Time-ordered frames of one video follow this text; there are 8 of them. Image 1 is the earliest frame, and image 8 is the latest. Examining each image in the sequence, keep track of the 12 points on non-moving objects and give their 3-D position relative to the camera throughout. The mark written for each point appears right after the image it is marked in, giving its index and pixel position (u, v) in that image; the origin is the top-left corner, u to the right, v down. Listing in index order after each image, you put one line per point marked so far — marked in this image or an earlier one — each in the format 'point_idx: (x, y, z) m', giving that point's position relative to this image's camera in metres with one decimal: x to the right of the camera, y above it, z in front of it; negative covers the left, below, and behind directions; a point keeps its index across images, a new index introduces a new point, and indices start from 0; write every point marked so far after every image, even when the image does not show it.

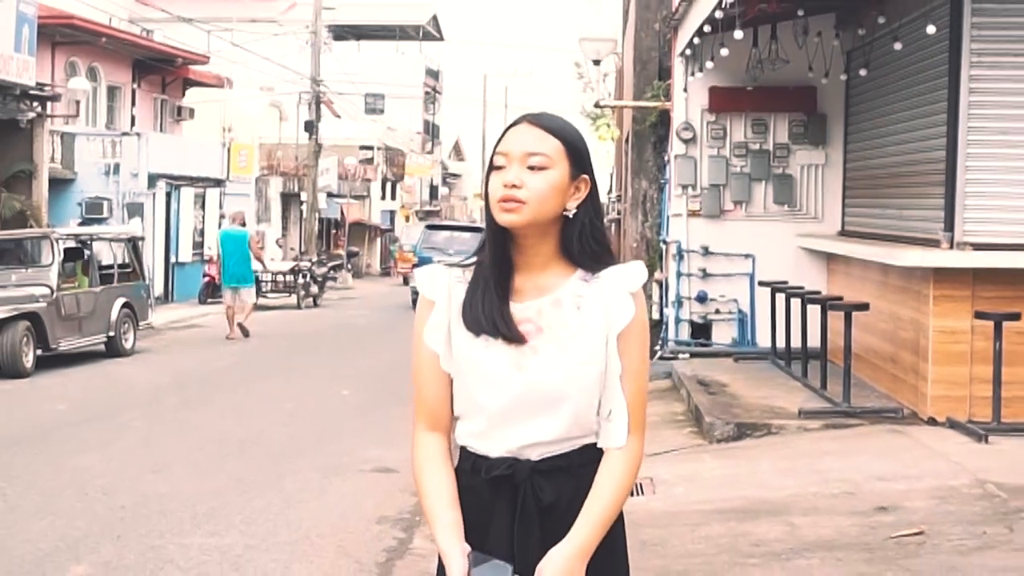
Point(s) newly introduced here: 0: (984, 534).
0: (+2.2, -1.2, +6.1) m
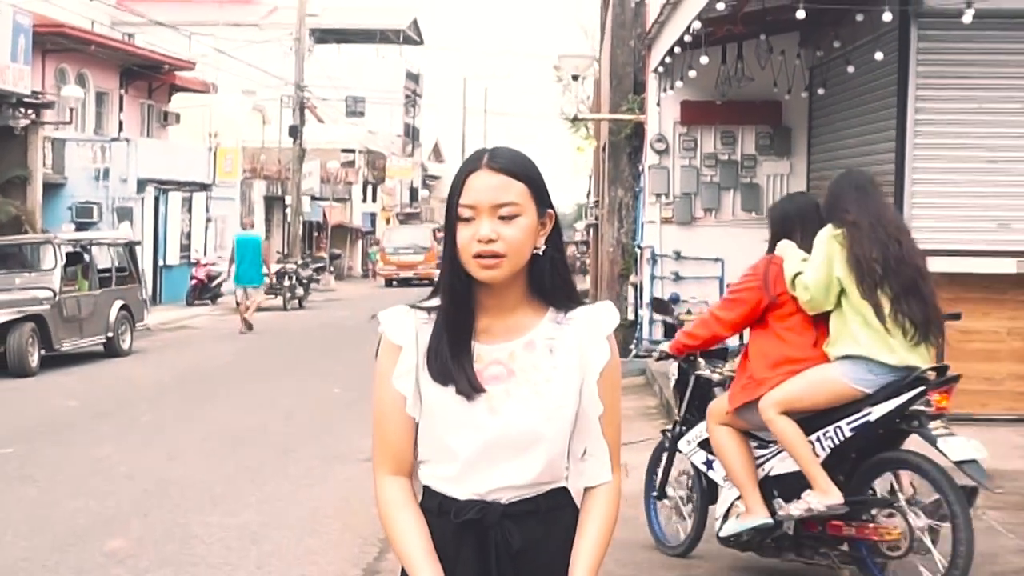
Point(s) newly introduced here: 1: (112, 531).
0: (+2.2, -1.2, +6.9) m
1: (-2.3, -1.4, +7.5) m
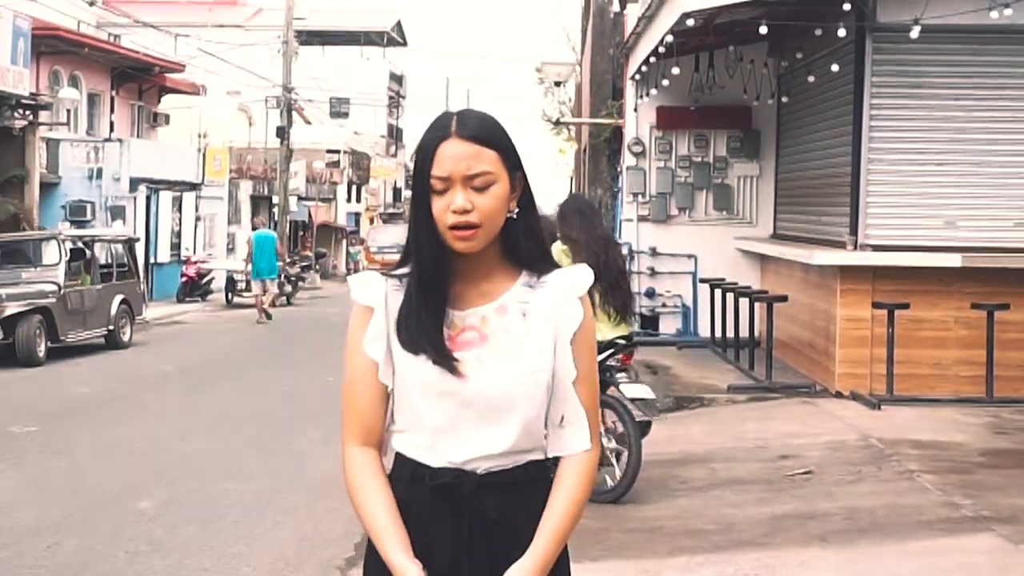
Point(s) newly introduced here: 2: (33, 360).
0: (+2.1, -1.1, +7.8) m
1: (-2.4, -1.3, +8.3) m
2: (-6.1, -0.9, +16.4) m
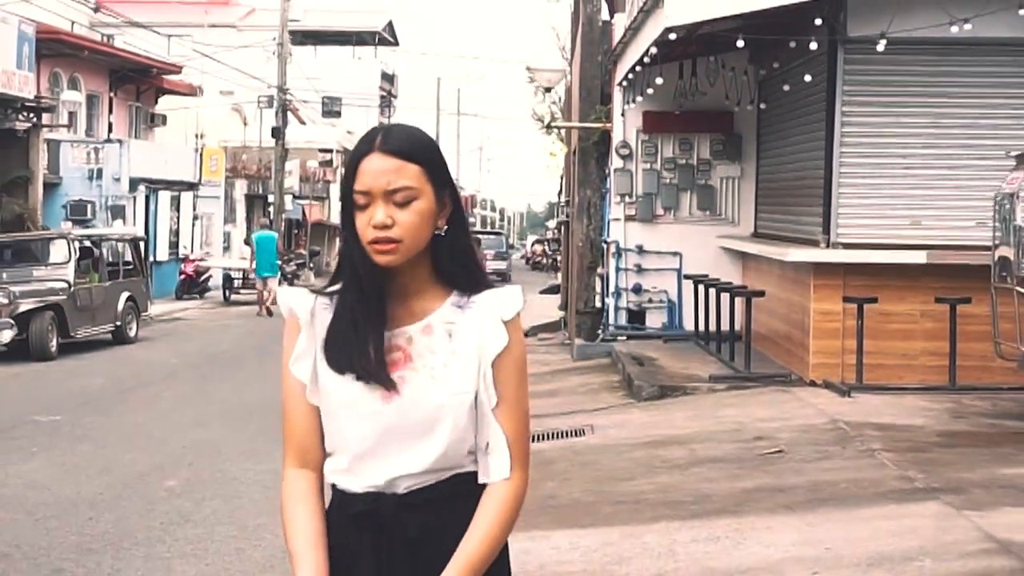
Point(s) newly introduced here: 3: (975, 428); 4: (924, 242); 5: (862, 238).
0: (+2.1, -1.1, +8.5) m
1: (-2.4, -1.3, +9.0) m
2: (-6.2, -0.9, +17.1) m
3: (+3.4, -1.0, +9.3) m
4: (+3.7, +0.4, +11.5) m
5: (+3.1, +0.5, +11.5) m
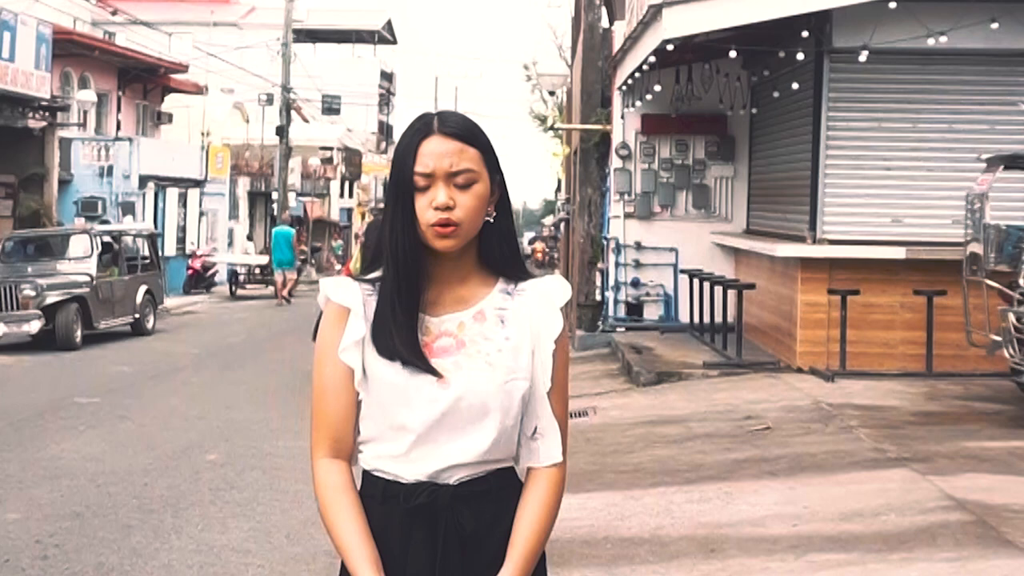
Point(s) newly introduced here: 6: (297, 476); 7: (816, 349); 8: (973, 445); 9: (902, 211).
0: (+2.2, -1.0, +9.4) m
1: (-2.3, -1.2, +9.8) m
2: (-6.1, -0.8, +17.9) m
3: (+3.4, -0.9, +10.1) m
4: (+3.8, +0.5, +12.4) m
5: (+3.2, +0.5, +12.4) m
6: (-1.5, -1.3, +8.8) m
7: (+2.9, -0.6, +12.4) m
8: (+3.1, -1.0, +8.5) m
9: (+3.8, +0.7, +12.4) m
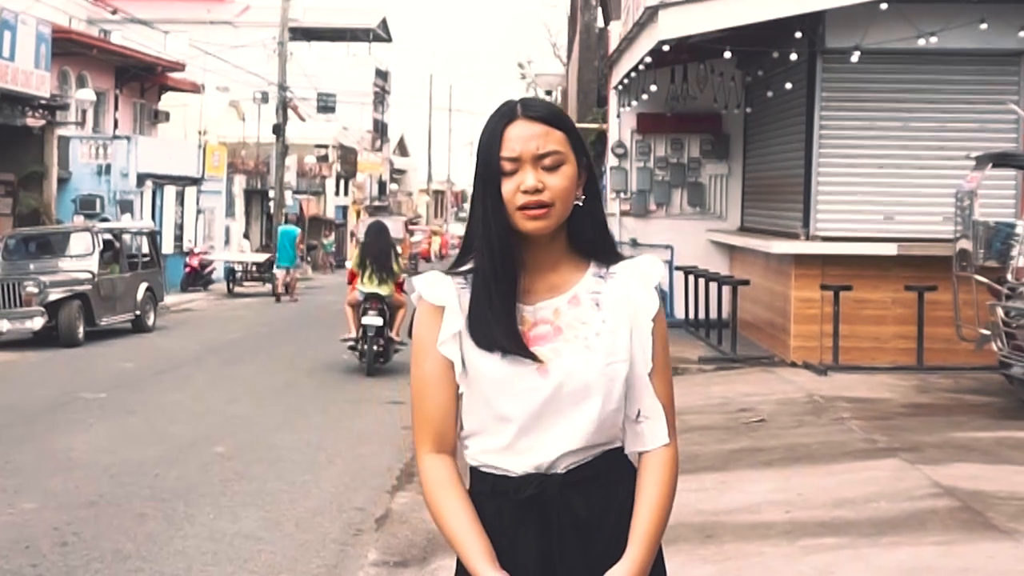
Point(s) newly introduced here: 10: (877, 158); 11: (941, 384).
0: (+2.2, -1.0, +9.6) m
1: (-2.3, -1.2, +10.0) m
2: (-6.2, -0.7, +18.1) m
3: (+3.4, -0.9, +10.4) m
4: (+3.8, +0.5, +12.6) m
5: (+3.2, +0.6, +12.6) m
6: (-1.5, -1.3, +9.0) m
7: (+2.9, -0.5, +12.7) m
8: (+3.1, -1.0, +8.8) m
9: (+3.7, +0.8, +12.6) m
10: (+3.6, +1.3, +12.5) m
11: (+3.8, -0.8, +11.3) m
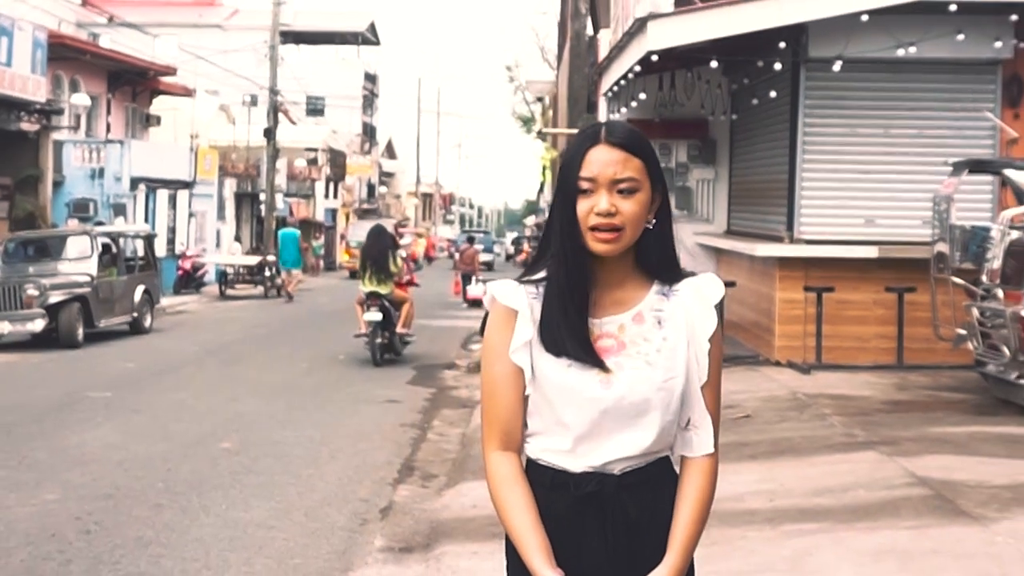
0: (+2.1, -1.0, +10.0) m
1: (-2.4, -1.2, +10.4) m
2: (-6.3, -0.8, +18.4) m
3: (+3.4, -0.9, +10.8) m
4: (+3.7, +0.5, +13.0) m
5: (+3.1, +0.6, +13.0) m
6: (-1.5, -1.3, +9.4) m
7: (+2.9, -0.6, +13.1) m
8: (+3.0, -1.0, +9.2) m
9: (+3.7, +0.8, +13.1) m
10: (+3.5, +1.3, +13.0) m
11: (+3.7, -0.9, +11.7) m
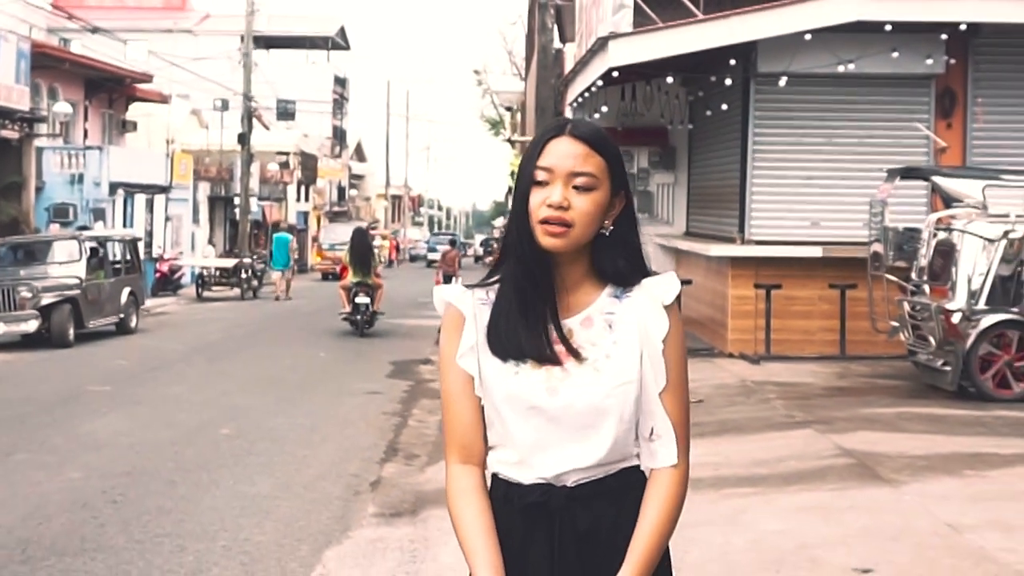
0: (+1.9, -1.0, +11.1) m
1: (-2.6, -1.2, +11.3) m
2: (-6.7, -0.8, +19.3) m
3: (+3.2, -0.9, +11.9) m
4: (+3.4, +0.5, +14.1) m
5: (+2.8, +0.6, +14.1) m
6: (-1.7, -1.3, +10.3) m
7: (+2.6, -0.5, +14.2) m
8: (+2.8, -1.0, +10.3) m
9: (+3.4, +0.8, +14.1) m
10: (+3.2, +1.3, +14.1) m
11: (+3.5, -0.8, +12.8) m
